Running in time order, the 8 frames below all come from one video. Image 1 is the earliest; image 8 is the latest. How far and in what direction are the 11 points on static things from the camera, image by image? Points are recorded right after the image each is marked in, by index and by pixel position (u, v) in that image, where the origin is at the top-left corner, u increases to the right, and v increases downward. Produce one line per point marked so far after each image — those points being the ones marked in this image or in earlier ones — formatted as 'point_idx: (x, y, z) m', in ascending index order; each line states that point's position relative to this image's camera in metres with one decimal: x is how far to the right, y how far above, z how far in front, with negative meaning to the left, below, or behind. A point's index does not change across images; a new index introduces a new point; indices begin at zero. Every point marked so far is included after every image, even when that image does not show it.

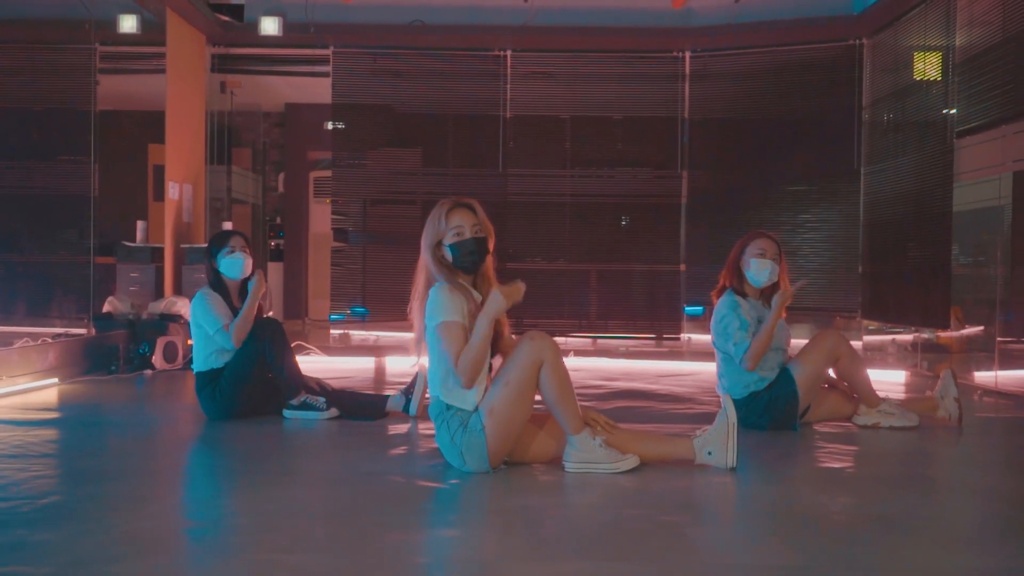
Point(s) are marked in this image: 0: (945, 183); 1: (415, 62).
0: (+3.3, +0.8, +6.8) m
1: (-0.9, +2.2, +8.8) m
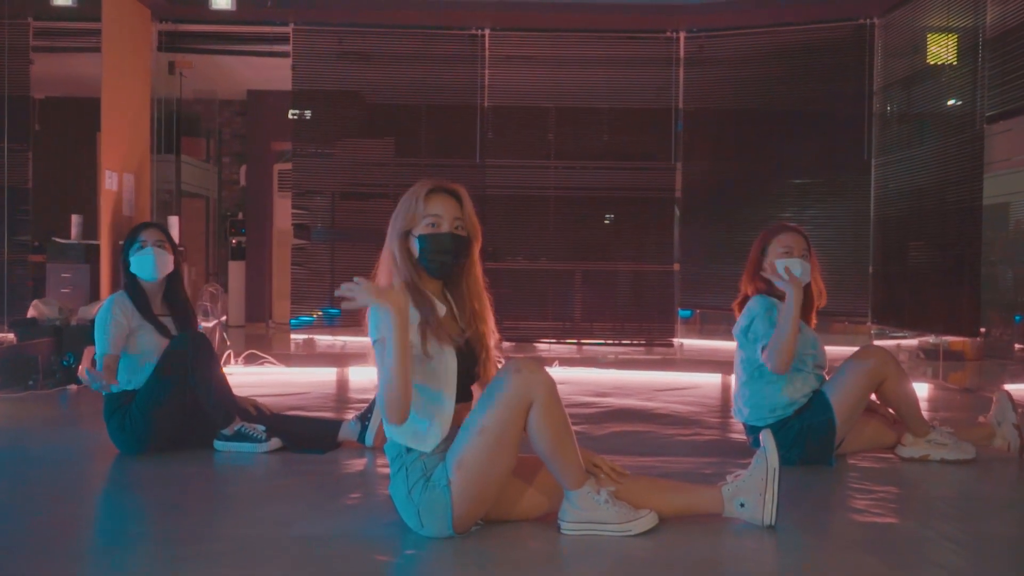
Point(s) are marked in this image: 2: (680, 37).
0: (+3.1, +0.8, +6.2) m
1: (-1.1, +2.2, +8.1) m
2: (+1.5, +2.2, +8.0) m
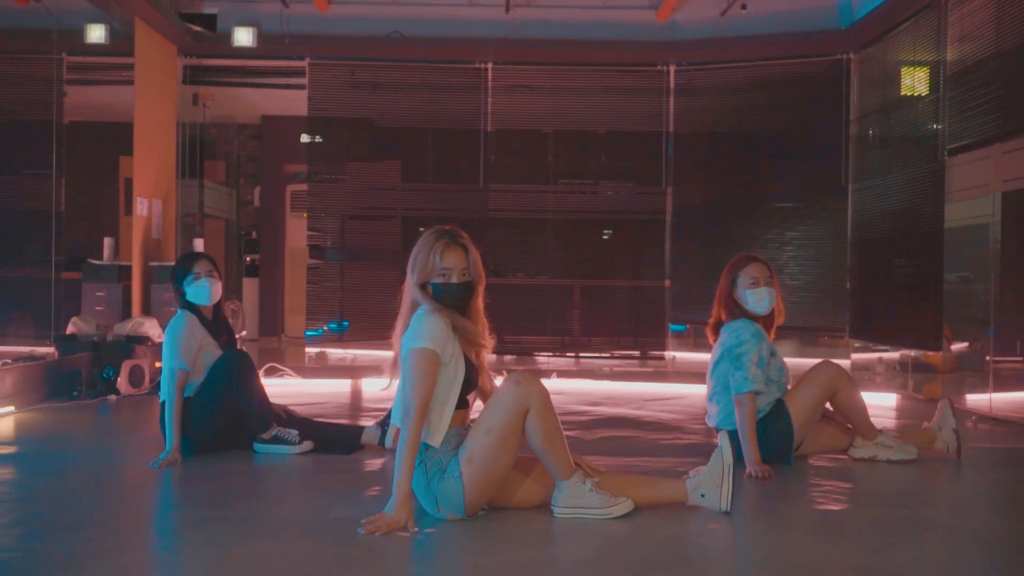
0: (+3.1, +0.6, +6.7) m
1: (-1.1, +2.0, +8.6) m
2: (+1.5, +2.1, +8.6) m
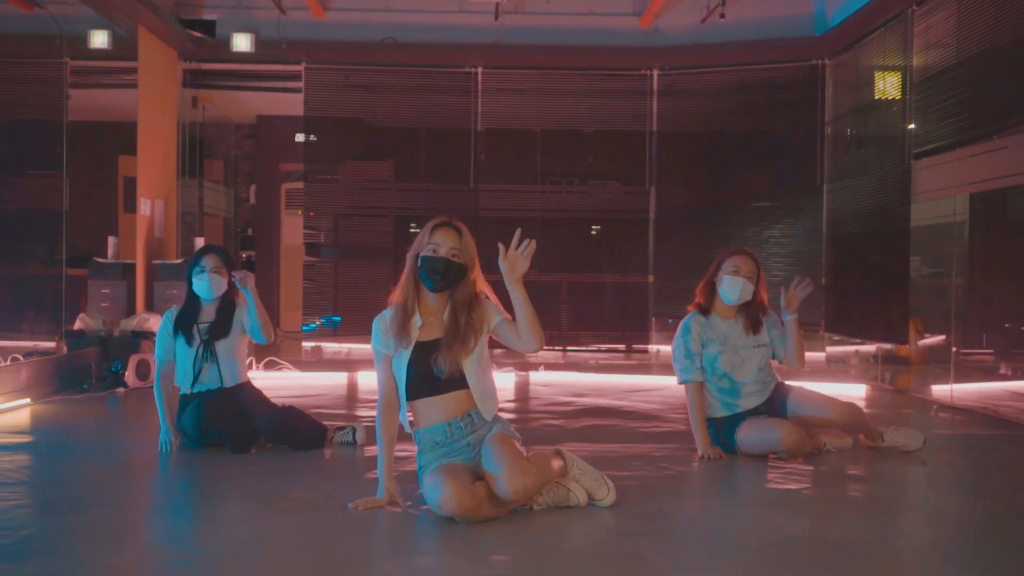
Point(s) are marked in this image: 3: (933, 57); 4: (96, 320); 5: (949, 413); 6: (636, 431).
0: (+3.1, +0.7, +7.0) m
1: (-1.2, +2.1, +8.9) m
2: (+1.4, +2.1, +8.9) m
3: (+3.1, +1.7, +6.6) m
4: (-3.1, -0.2, +6.8) m
5: (+2.9, -0.8, +6.0) m
6: (+0.7, -0.8, +4.9) m
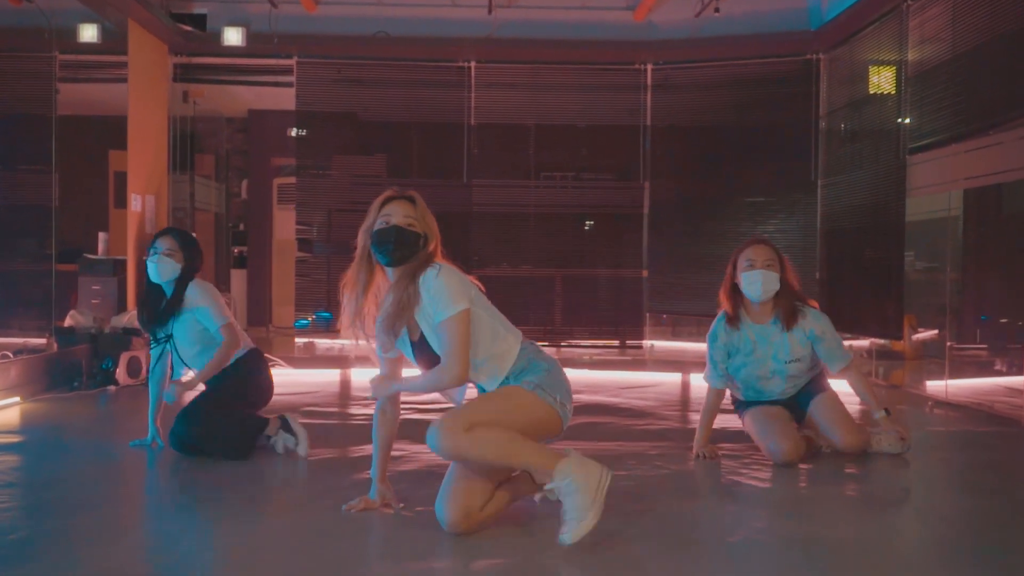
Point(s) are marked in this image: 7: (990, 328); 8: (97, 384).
0: (+3.0, +0.7, +7.0) m
1: (-1.3, +2.1, +8.8) m
2: (+1.3, +2.1, +8.8) m
3: (+3.0, +1.7, +6.6) m
4: (-3.2, -0.2, +6.8) m
5: (+2.8, -0.8, +6.0) m
6: (+0.6, -0.8, +4.9) m
7: (+3.1, -0.3, +5.9) m
8: (-3.0, -0.7, +6.6) m
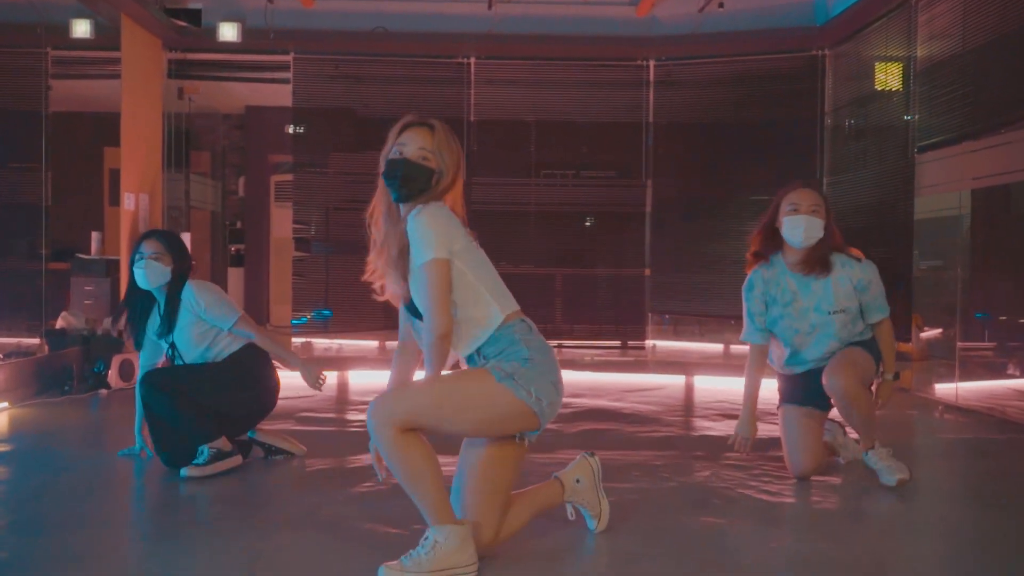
0: (+3.0, +0.7, +6.9) m
1: (-1.3, +2.1, +8.7) m
2: (+1.3, +2.1, +8.7) m
3: (+3.0, +1.7, +6.4) m
4: (-3.2, -0.2, +6.6) m
5: (+2.8, -0.8, +5.8) m
6: (+0.7, -0.8, +4.8) m
7: (+3.1, -0.3, +5.8) m
8: (-3.0, -0.7, +6.4) m
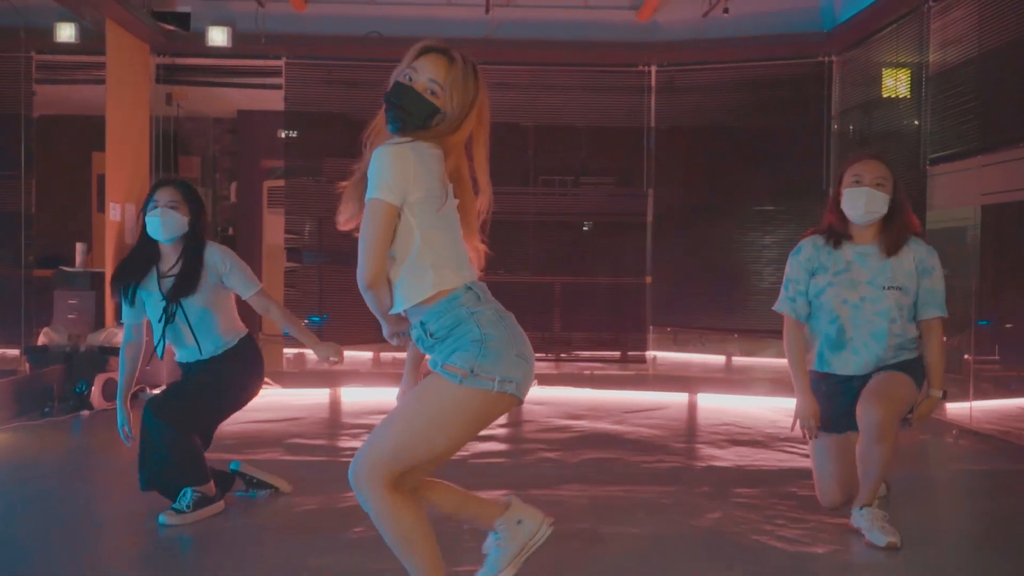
0: (+3.0, +0.6, +6.7) m
1: (-1.3, +2.0, +8.5) m
2: (+1.3, +2.0, +8.5) m
3: (+3.0, +1.6, +6.2) m
4: (-3.2, -0.3, +6.4) m
5: (+2.8, -0.9, +5.6) m
6: (+0.6, -0.9, +4.6) m
7: (+3.1, -0.4, +5.6) m
8: (-3.0, -0.8, +6.2) m
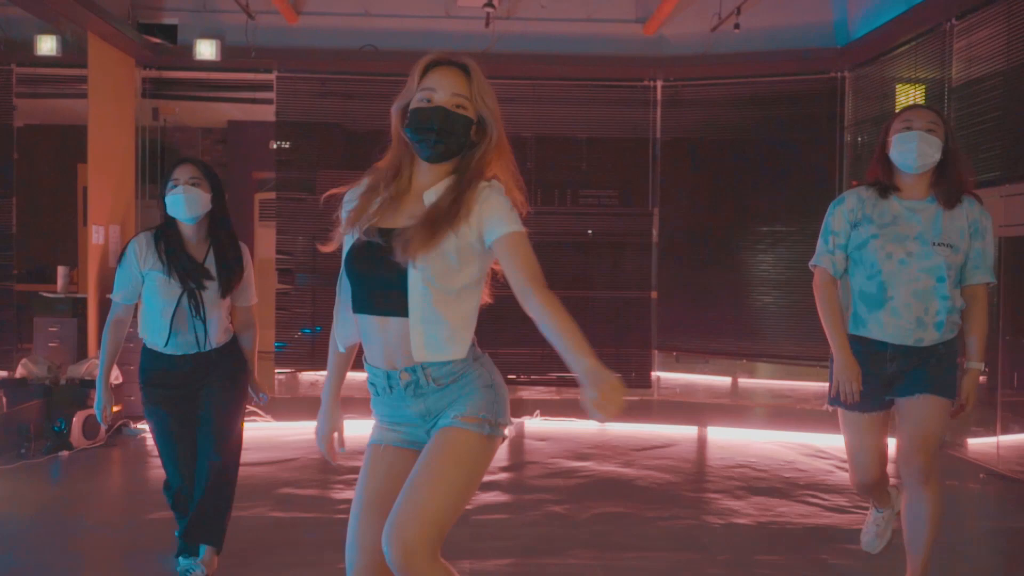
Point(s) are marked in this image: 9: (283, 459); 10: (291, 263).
0: (+3.0, +0.4, +6.4) m
1: (-1.3, +1.8, +8.2) m
2: (+1.3, +1.9, +8.2) m
3: (+3.0, +1.4, +6.0) m
4: (-3.2, -0.5, +6.1) m
5: (+2.8, -1.1, +5.4) m
6: (+0.7, -1.1, +4.3) m
7: (+3.1, -0.6, +5.4) m
8: (-3.0, -1.0, +5.9) m
9: (-1.4, -1.0, +5.6) m
10: (-2.0, +0.3, +8.3) m
